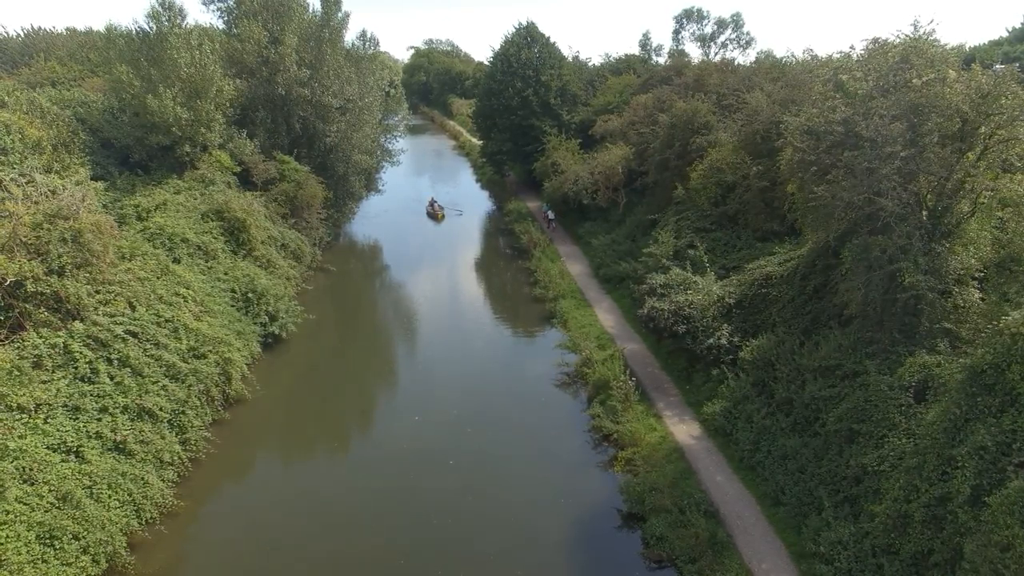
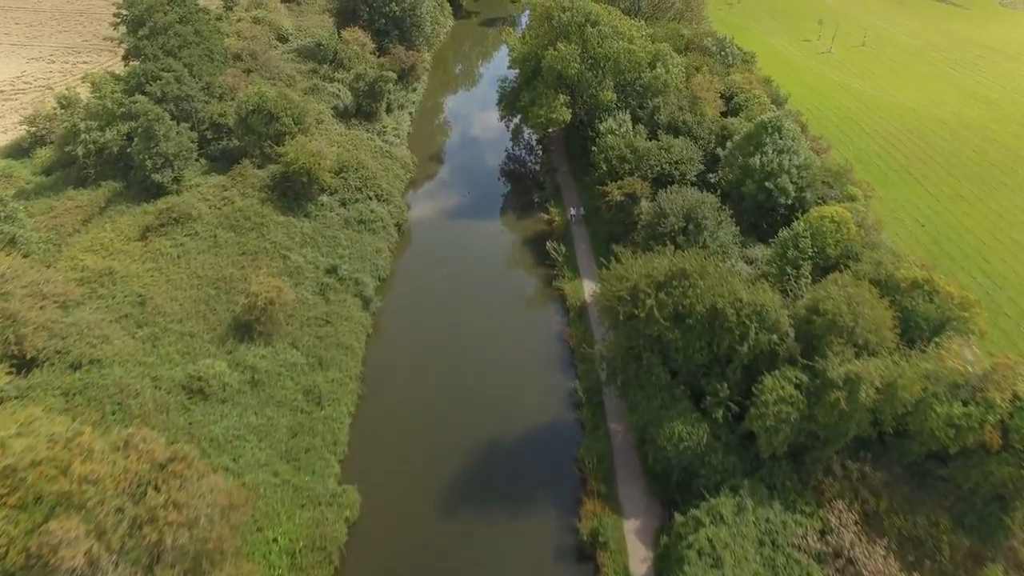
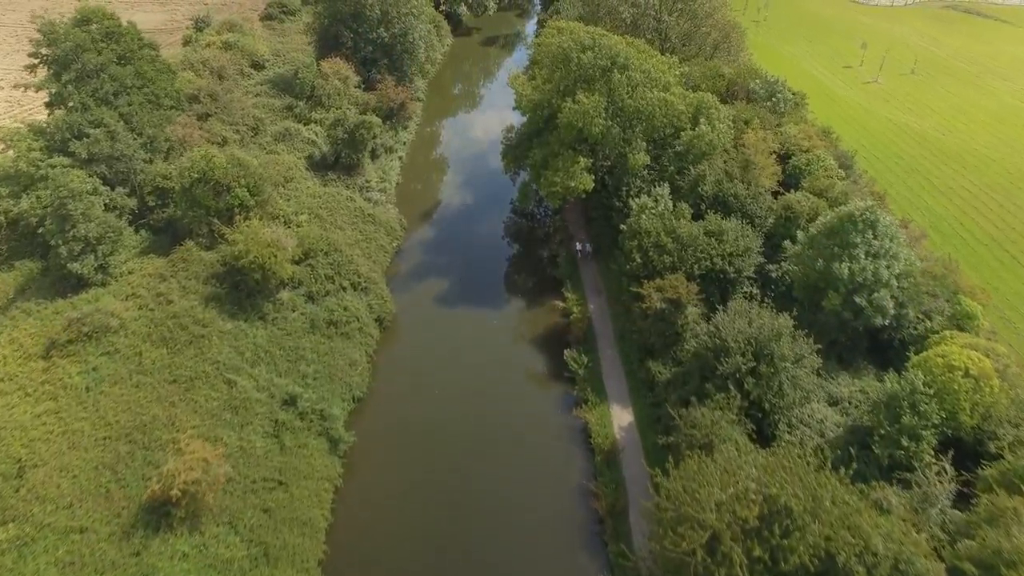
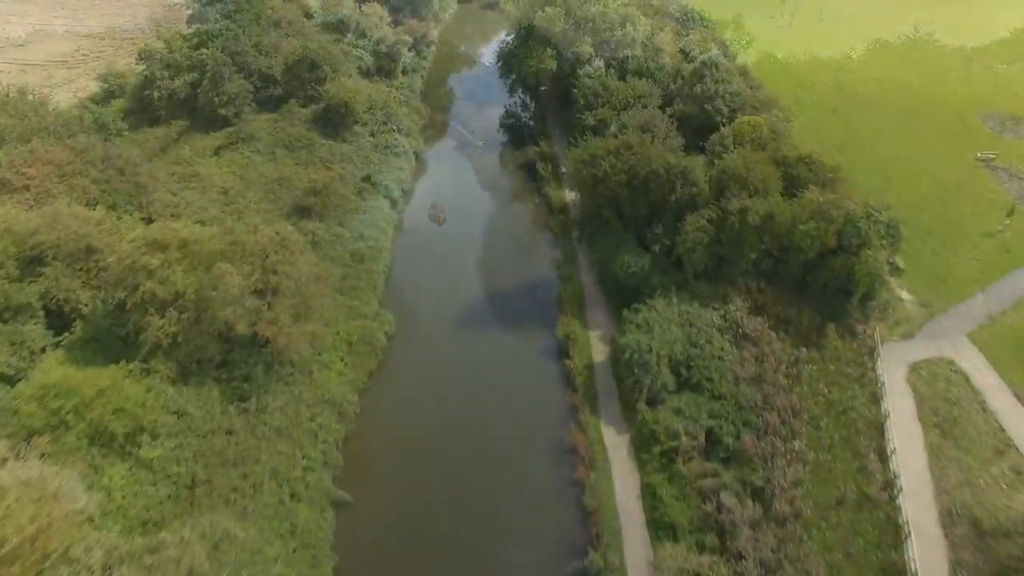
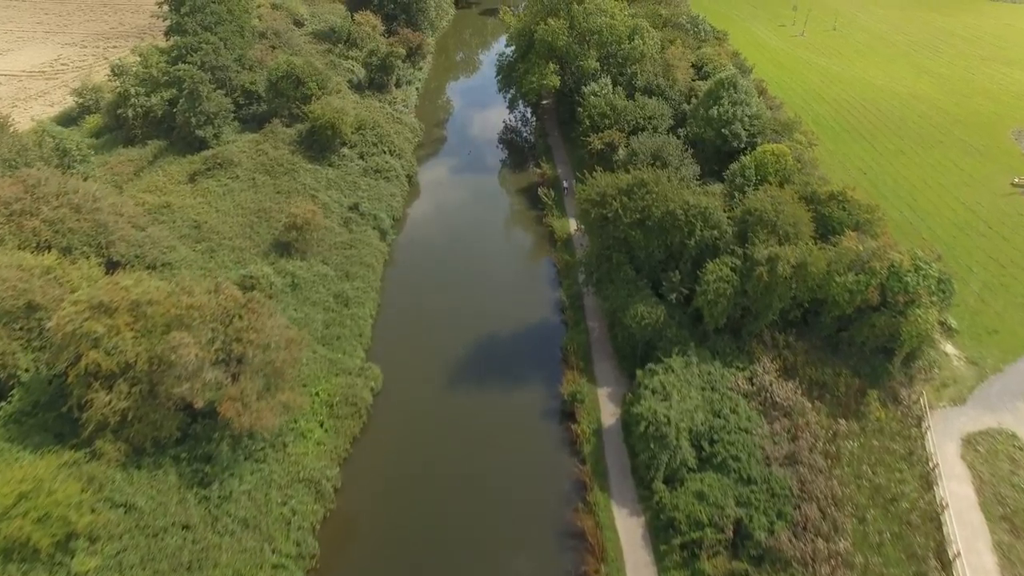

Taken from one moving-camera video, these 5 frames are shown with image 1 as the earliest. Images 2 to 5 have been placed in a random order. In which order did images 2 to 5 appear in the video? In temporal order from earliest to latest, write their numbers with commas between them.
4, 5, 2, 3
